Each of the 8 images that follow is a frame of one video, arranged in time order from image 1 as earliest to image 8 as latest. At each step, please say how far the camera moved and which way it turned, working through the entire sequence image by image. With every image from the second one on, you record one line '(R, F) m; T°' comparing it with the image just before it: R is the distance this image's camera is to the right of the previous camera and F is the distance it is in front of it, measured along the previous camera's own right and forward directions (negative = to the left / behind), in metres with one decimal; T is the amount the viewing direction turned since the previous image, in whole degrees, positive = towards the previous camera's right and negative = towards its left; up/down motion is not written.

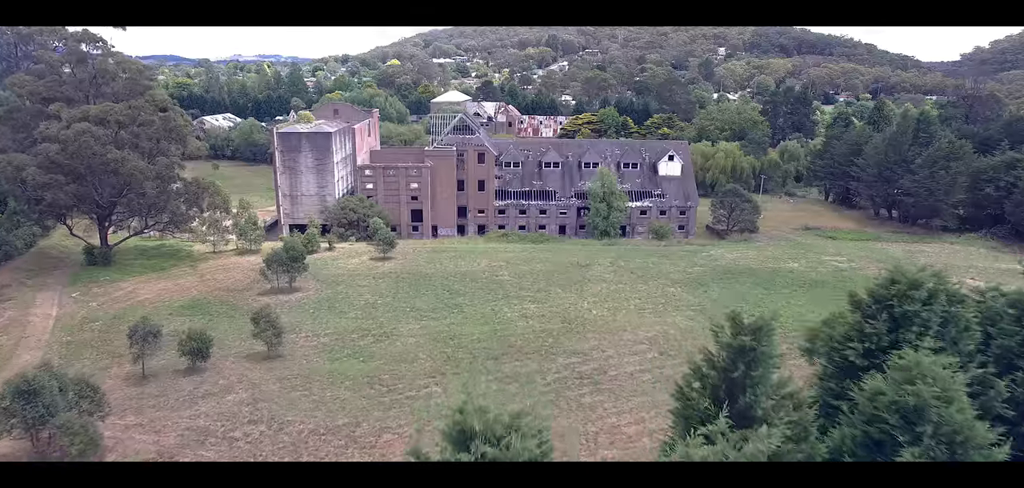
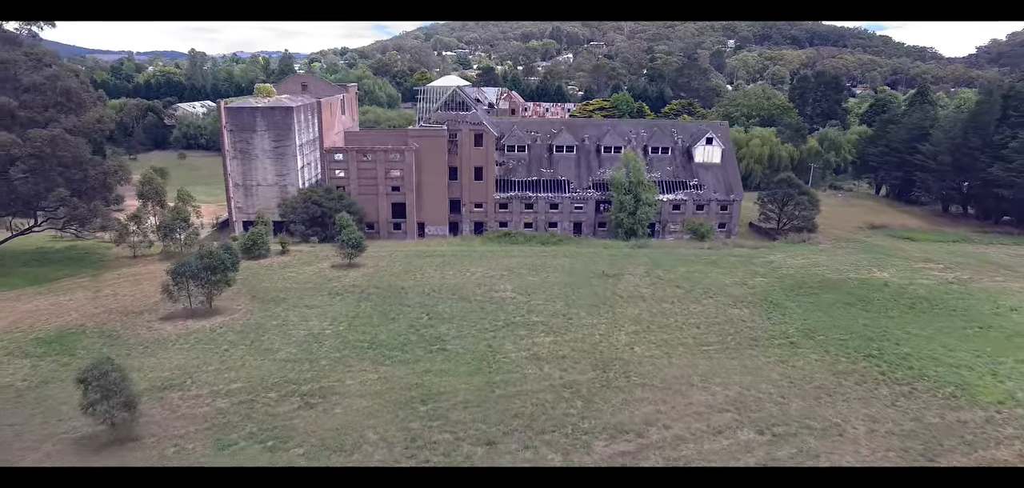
(-0.1, +9.8) m; 0°
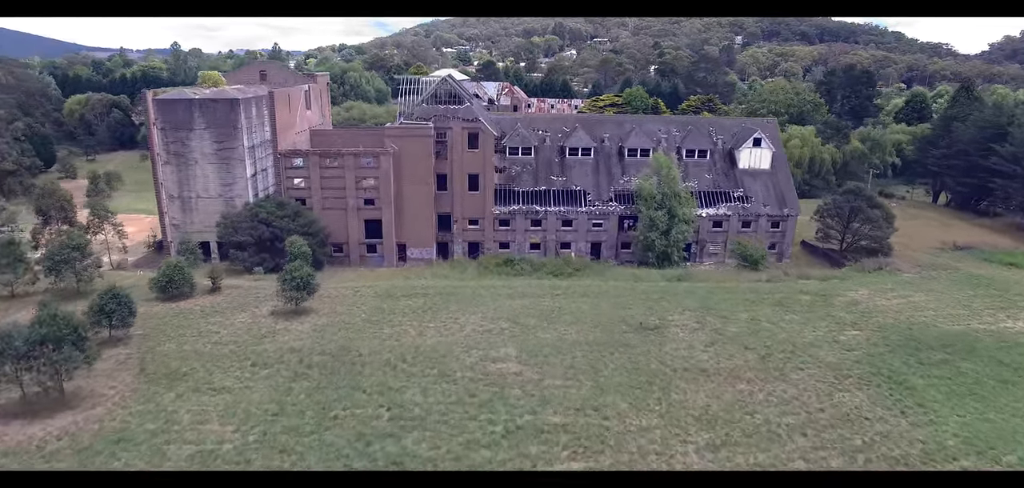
(-0.1, +8.6) m; 0°
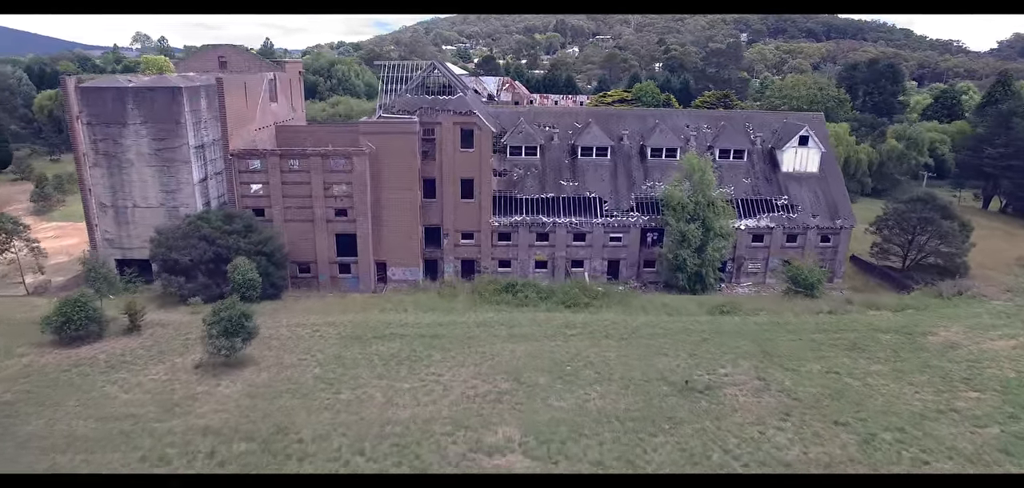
(0.0, +6.0) m; 0°
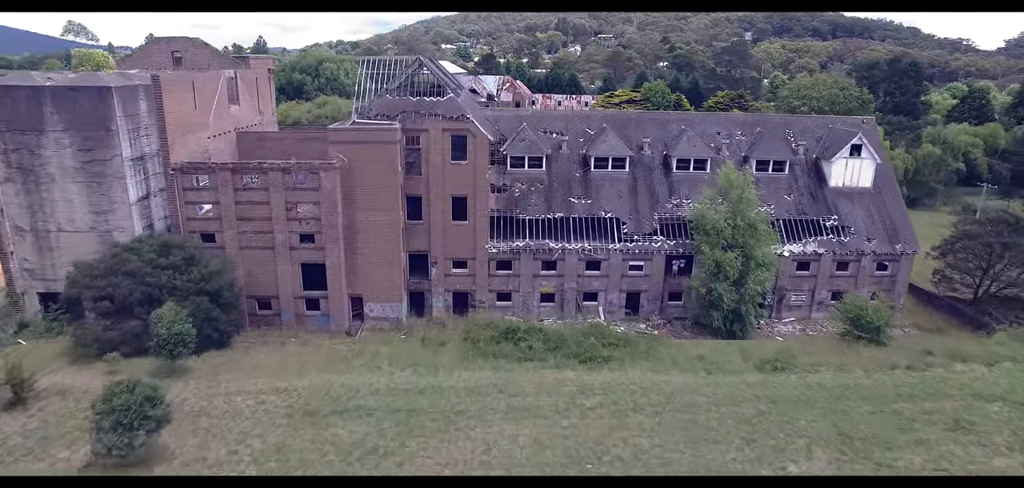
(0.0, +4.9) m; 0°
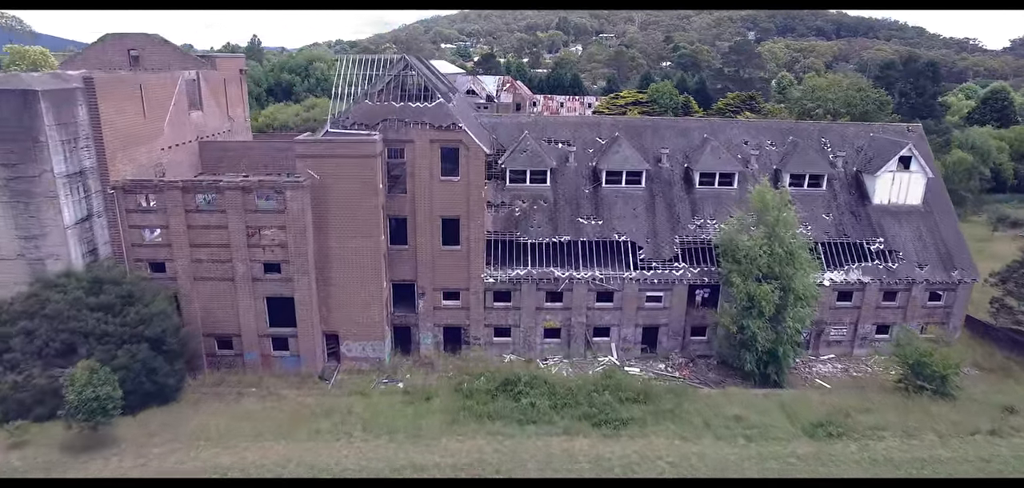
(0.0, +3.5) m; 0°
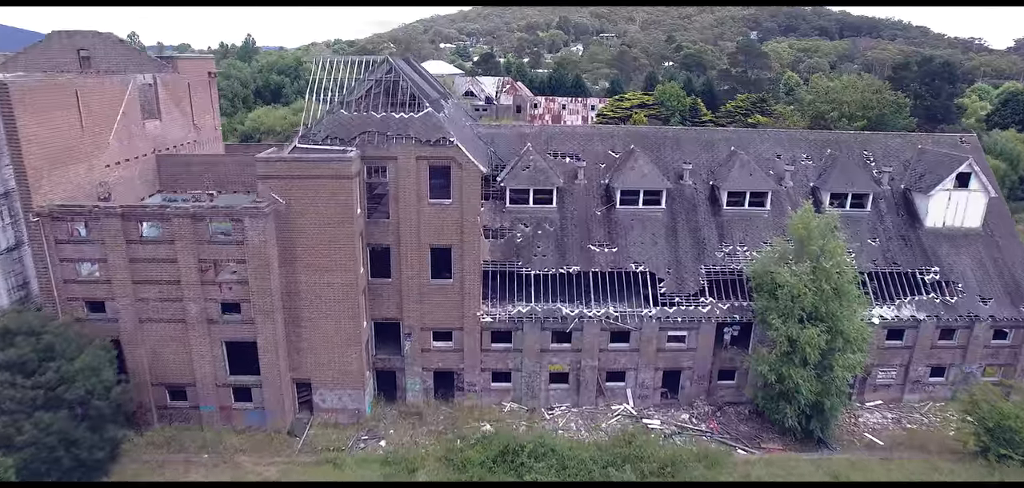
(0.0, +3.1) m; 0°
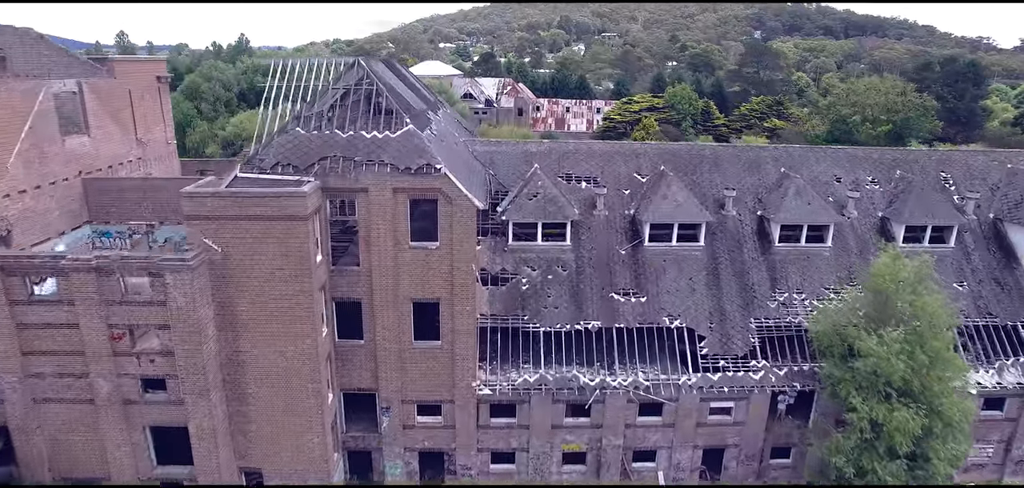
(-0.1, +4.0) m; 0°
